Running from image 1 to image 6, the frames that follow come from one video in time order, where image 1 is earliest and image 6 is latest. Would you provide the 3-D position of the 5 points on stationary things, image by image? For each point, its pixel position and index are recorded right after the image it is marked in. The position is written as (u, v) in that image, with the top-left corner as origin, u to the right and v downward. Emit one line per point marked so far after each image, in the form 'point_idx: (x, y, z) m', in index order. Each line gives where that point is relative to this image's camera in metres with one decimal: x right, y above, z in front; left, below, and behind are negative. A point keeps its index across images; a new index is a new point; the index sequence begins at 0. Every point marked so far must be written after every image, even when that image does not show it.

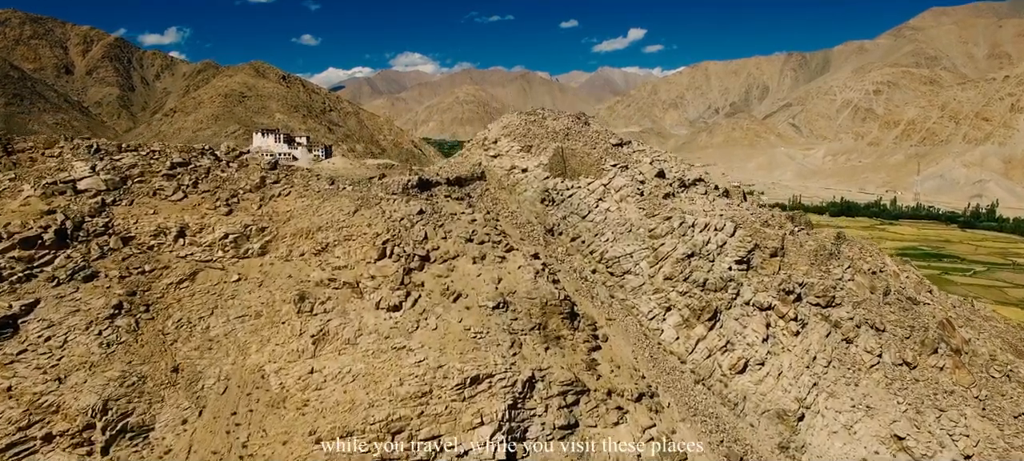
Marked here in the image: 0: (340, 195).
0: (-3.6, +0.7, +14.2) m
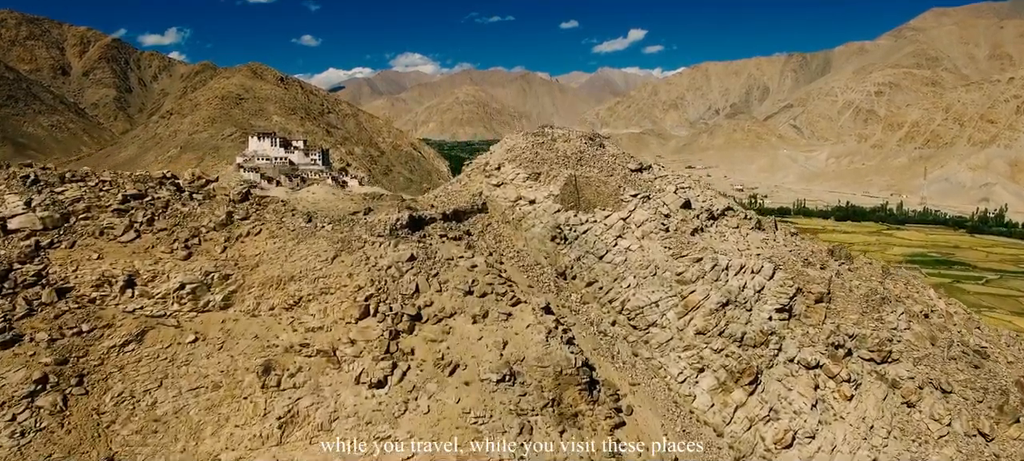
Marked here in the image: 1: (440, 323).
0: (-3.5, -0.1, +12.2) m
1: (-1.2, -1.5, +10.9) m
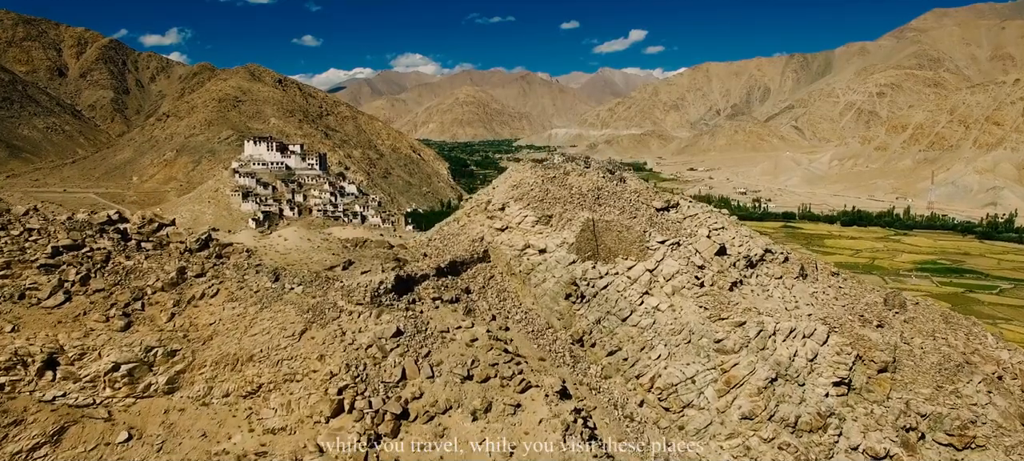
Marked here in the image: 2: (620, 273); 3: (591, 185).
0: (-3.4, -1.1, +10.1) m
1: (-1.0, -2.4, +8.8) m
2: (+1.9, -0.8, +11.9) m
3: (+1.7, +0.8, +14.3) m
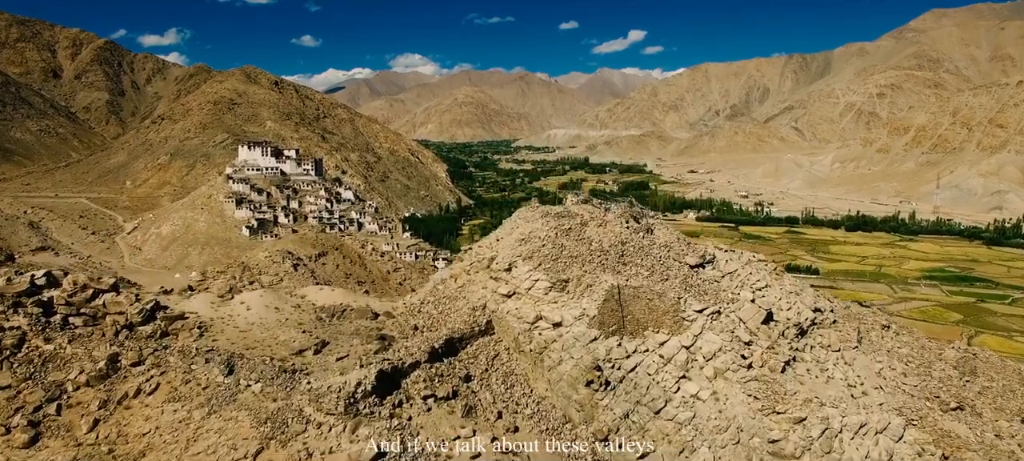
0: (-3.3, -2.1, +8.1) m
1: (-0.9, -3.4, +6.8) m
2: (+2.0, -1.8, +9.9) m
3: (+1.8, -0.2, +12.3) m
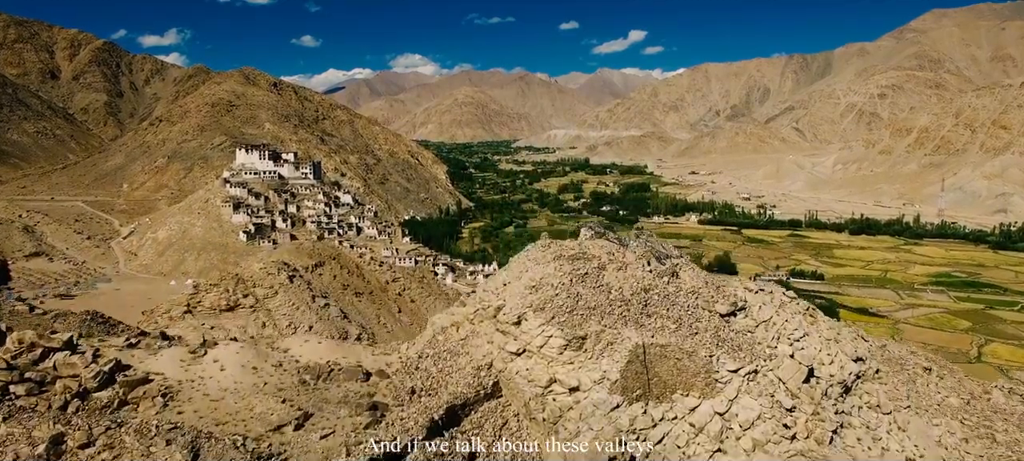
0: (-3.1, -2.7, +6.9) m
1: (-0.8, -4.1, +5.6) m
2: (+2.2, -2.4, +8.7) m
3: (+2.0, -0.8, +11.1) m
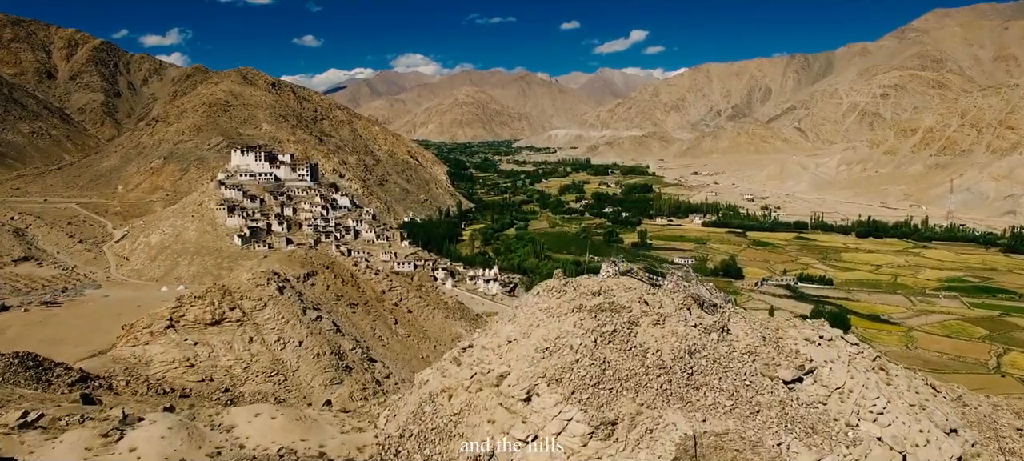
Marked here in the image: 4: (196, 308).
0: (-3.1, -3.2, +4.7) m
1: (-0.7, -4.6, +3.4) m
2: (+2.2, -2.9, +6.6) m
3: (+2.1, -1.3, +8.9) m
4: (-10.0, -2.6, +20.9) m
